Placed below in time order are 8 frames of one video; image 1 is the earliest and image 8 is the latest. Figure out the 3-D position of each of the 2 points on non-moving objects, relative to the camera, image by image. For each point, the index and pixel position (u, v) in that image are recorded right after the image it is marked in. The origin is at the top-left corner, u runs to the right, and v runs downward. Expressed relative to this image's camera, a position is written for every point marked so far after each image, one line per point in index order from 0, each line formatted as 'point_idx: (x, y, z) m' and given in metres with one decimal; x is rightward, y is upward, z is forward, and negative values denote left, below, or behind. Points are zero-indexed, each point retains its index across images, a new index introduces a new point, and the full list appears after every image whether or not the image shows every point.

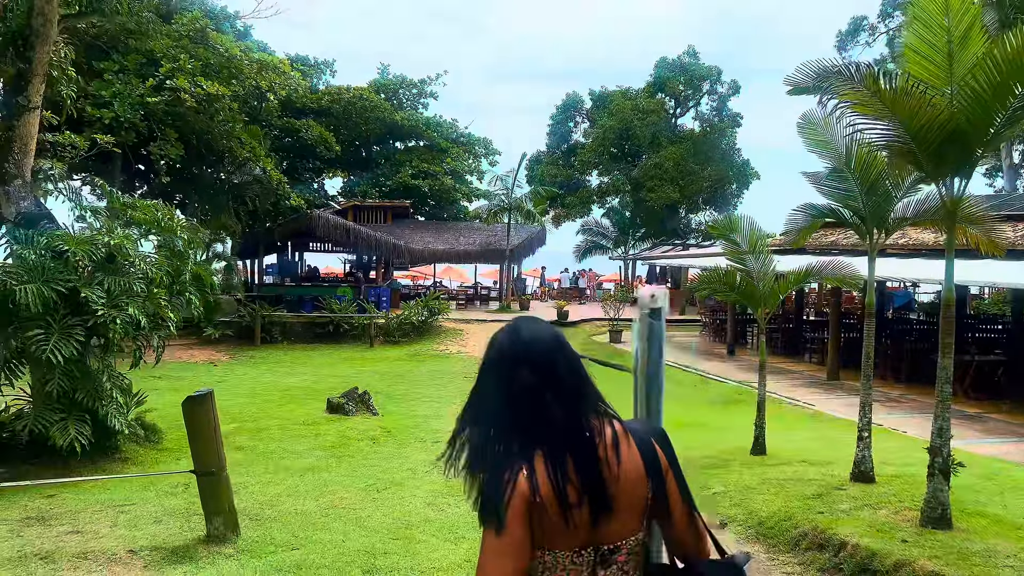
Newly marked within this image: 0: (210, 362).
0: (-5.1, -1.2, +13.4) m
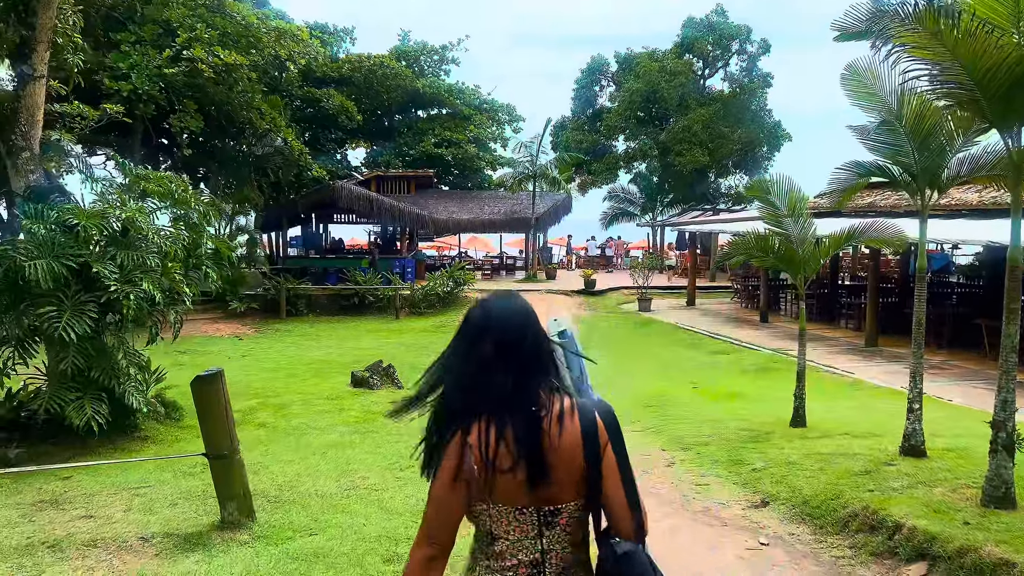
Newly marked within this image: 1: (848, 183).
0: (-4.6, -0.8, +13.4) m
1: (+2.6, +0.8, +6.1) m
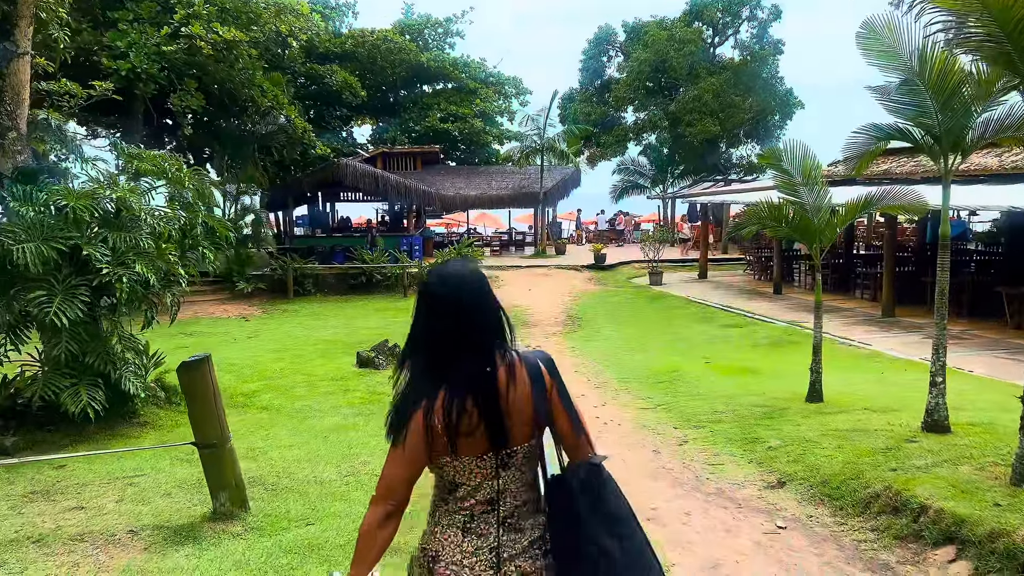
0: (-4.5, -0.5, +13.3) m
1: (+2.6, +1.0, +5.9) m
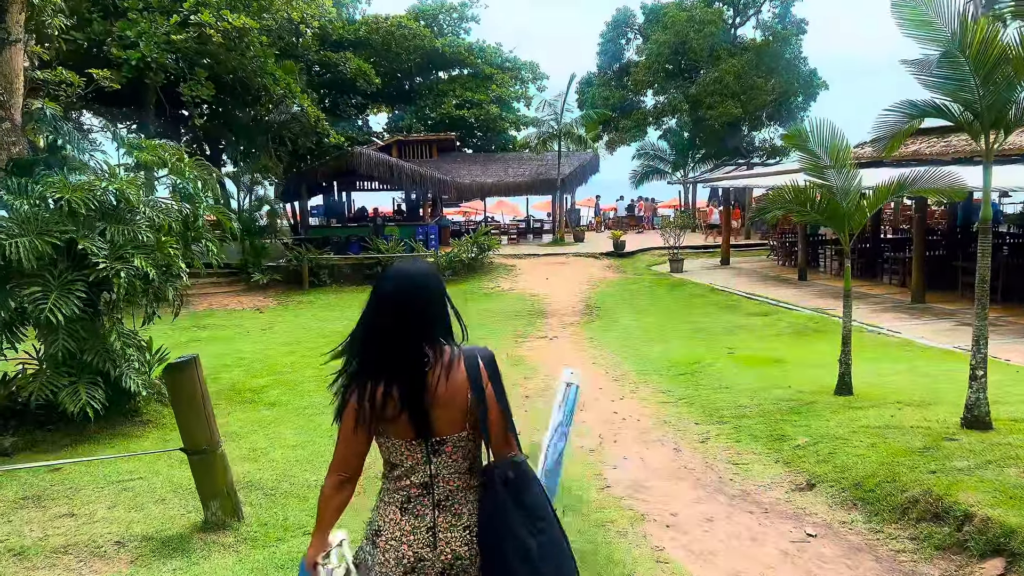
0: (-4.2, -0.3, +13.1) m
1: (+2.7, +1.1, +5.5) m
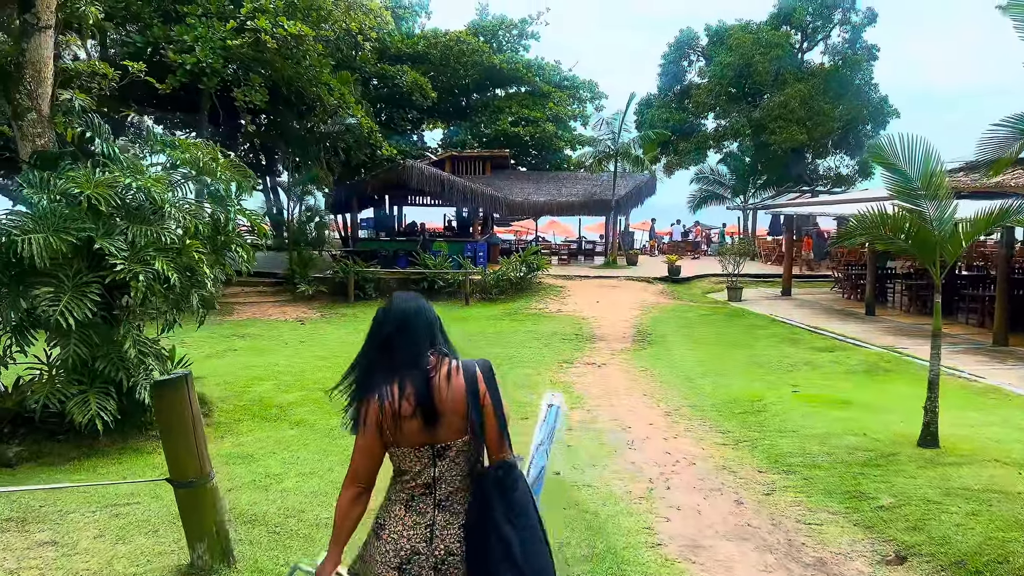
0: (-3.4, -0.5, +12.8) m
1: (+3.0, +0.9, +4.9) m
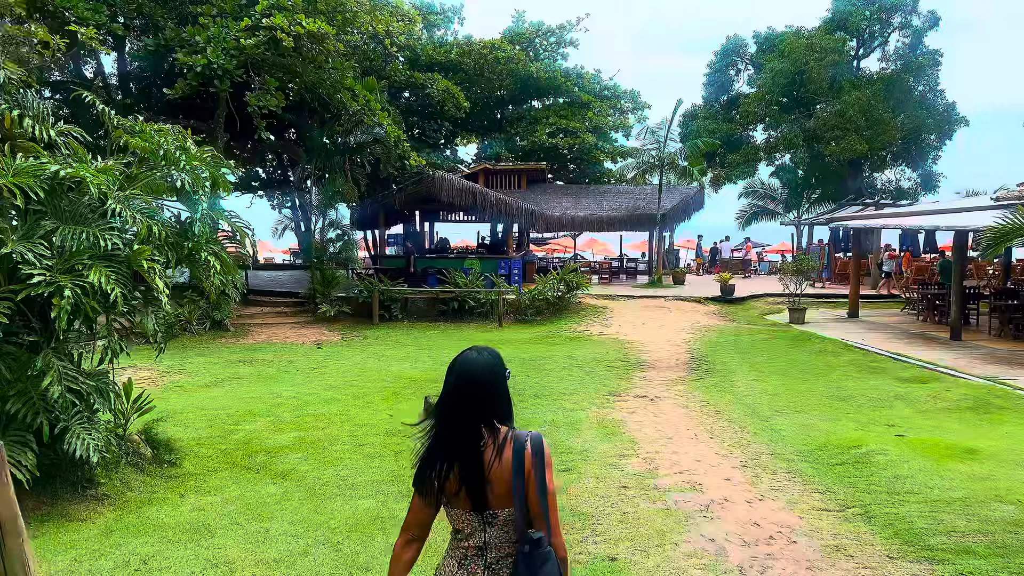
0: (-2.9, -0.8, +11.7) m
1: (+3.2, +0.8, +3.5) m
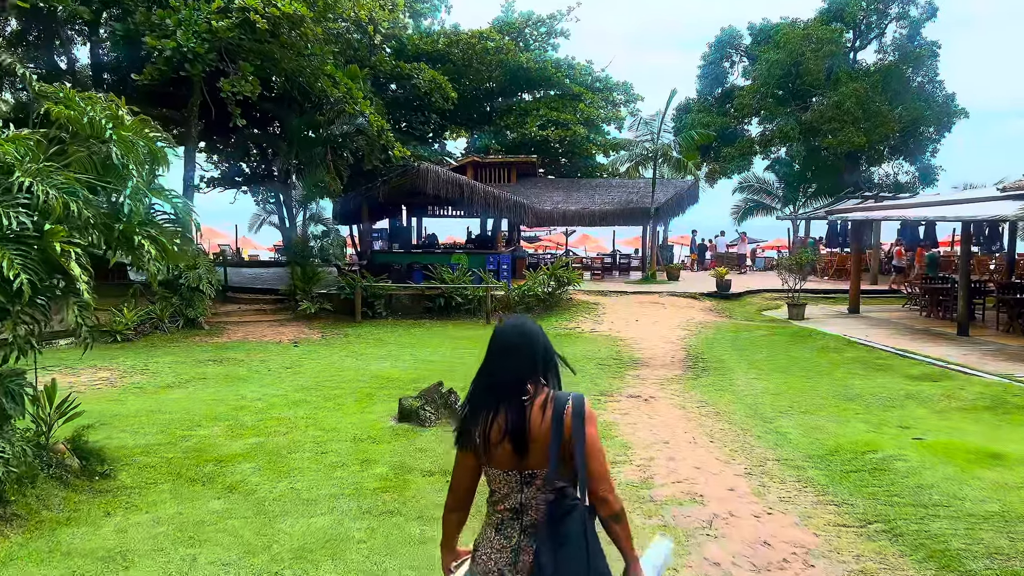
0: (-3.1, -0.8, +11.1) m
1: (+3.1, +0.9, +3.0) m
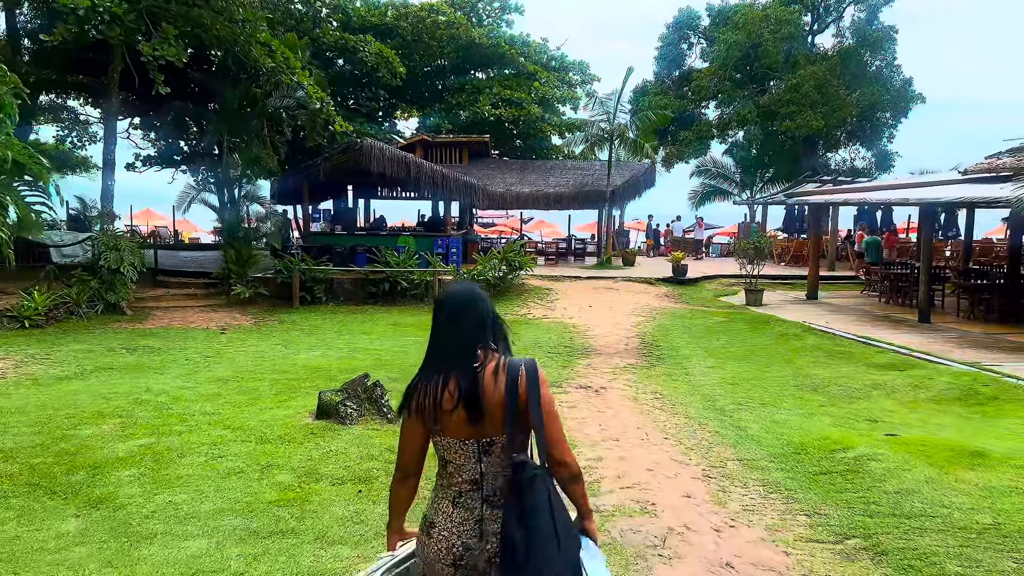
0: (-3.8, -0.5, +10.3) m
1: (+2.8, +0.9, +2.5) m
